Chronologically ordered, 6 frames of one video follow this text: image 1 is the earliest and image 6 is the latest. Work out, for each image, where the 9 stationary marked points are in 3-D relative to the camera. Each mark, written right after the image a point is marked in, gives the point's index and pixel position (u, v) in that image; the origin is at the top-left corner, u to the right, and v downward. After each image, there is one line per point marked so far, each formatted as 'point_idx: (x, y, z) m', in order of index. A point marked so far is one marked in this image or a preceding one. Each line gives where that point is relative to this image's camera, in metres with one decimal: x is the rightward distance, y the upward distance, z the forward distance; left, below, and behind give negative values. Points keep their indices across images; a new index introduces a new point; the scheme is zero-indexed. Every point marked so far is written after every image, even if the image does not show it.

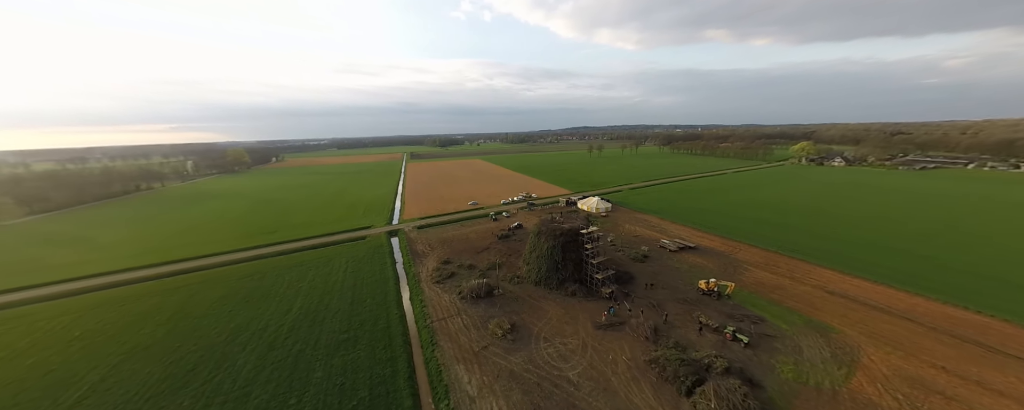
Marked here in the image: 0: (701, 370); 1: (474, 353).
0: (+7.9, -7.1, +12.1) m
1: (-2.0, -7.6, +14.6) m
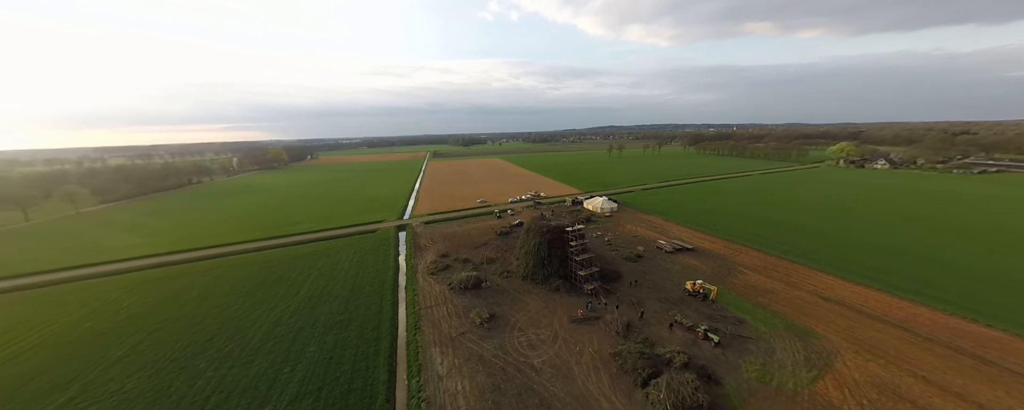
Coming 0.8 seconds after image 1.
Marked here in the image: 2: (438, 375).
0: (+6.4, -7.0, +12.4) m
1: (-3.4, -7.3, +15.6) m
2: (-3.5, -7.9, +13.2) m
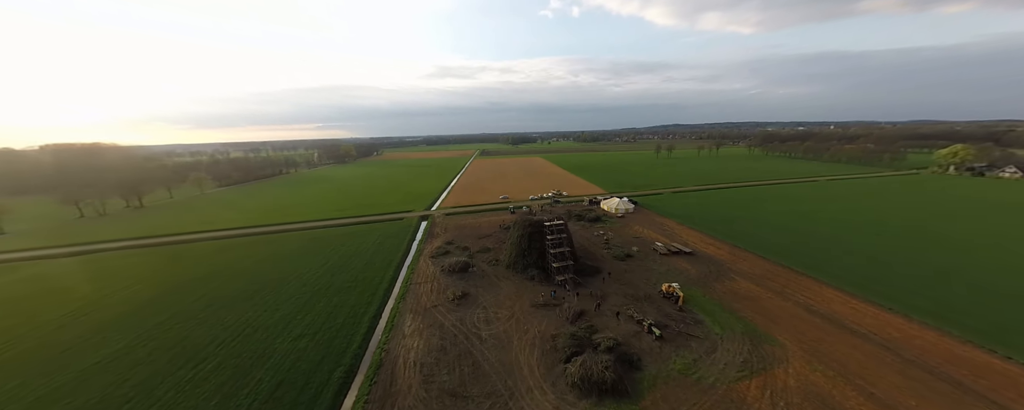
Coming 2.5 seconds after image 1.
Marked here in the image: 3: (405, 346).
0: (+3.5, -6.7, +13.4) m
1: (-5.6, -6.7, +18.2) m
2: (-6.1, -7.2, +15.9) m
3: (-5.6, -7.4, +14.9) m
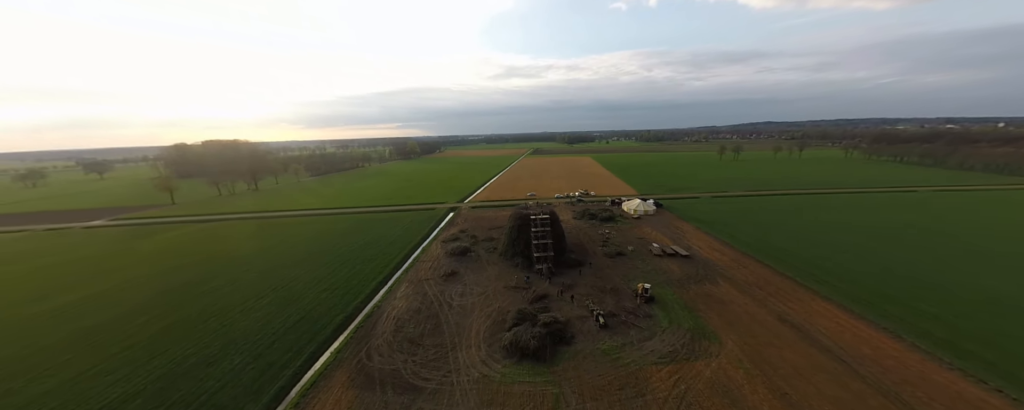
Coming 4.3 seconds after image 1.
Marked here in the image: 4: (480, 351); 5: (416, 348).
0: (+0.9, -6.3, +15.4) m
1: (-7.2, -5.8, +21.7) m
2: (-8.1, -6.4, +19.6) m
3: (-7.8, -6.6, +18.5) m
4: (-1.6, -7.2, +13.9) m
5: (-4.9, -7.3, +14.5) m
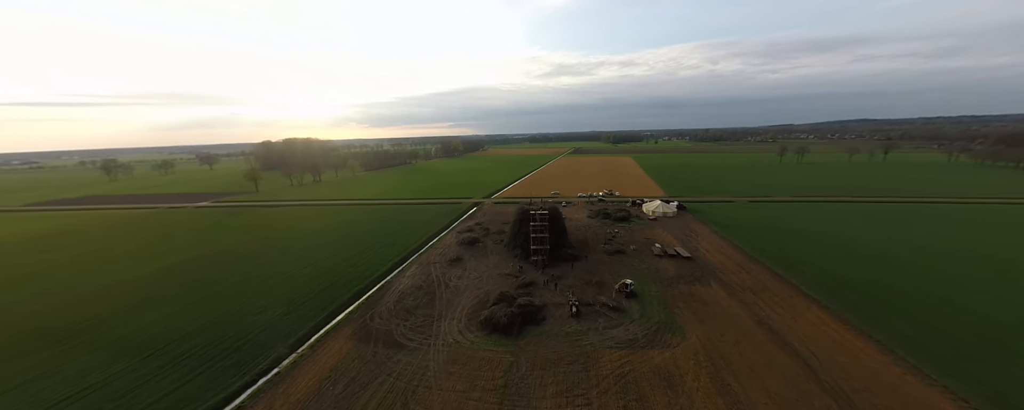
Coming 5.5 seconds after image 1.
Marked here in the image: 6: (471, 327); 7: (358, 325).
0: (-0.3, -5.9, +17.1) m
1: (-7.3, -5.1, +24.6) m
2: (-8.6, -5.6, +22.6) m
3: (-8.5, -5.8, +21.5) m
4: (-3.0, -6.7, +16.1) m
5: (-6.2, -6.7, +17.1) m
6: (-2.3, -6.8, +15.7) m
7: (-9.1, -7.1, +16.6) m
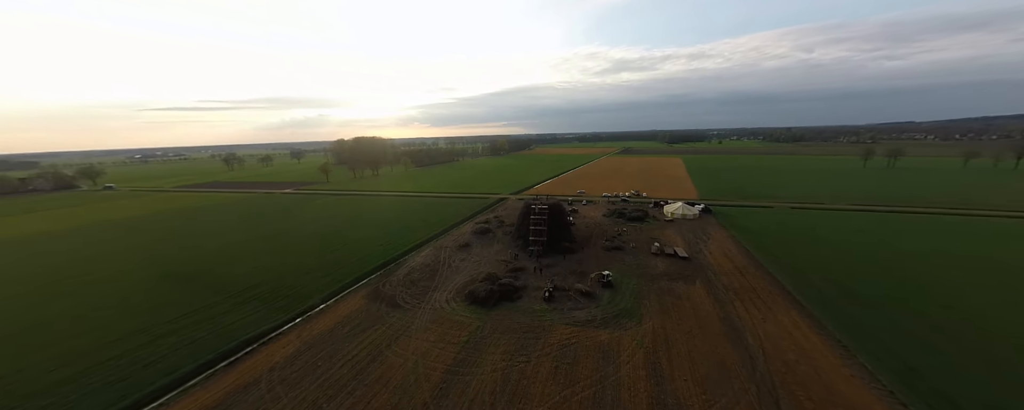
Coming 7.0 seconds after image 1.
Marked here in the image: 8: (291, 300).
0: (-1.4, -5.3, +19.7) m
1: (-7.2, -4.2, +28.1) m
2: (-8.7, -4.7, +26.4) m
3: (-8.8, -4.9, +25.3) m
4: (-4.3, -6.0, +19.1) m
5: (-7.3, -5.9, +20.6) m
6: (-3.6, -6.1, +18.6) m
7: (-10.2, -6.1, +20.6) m
8: (-15.2, -6.5, +19.3) m
